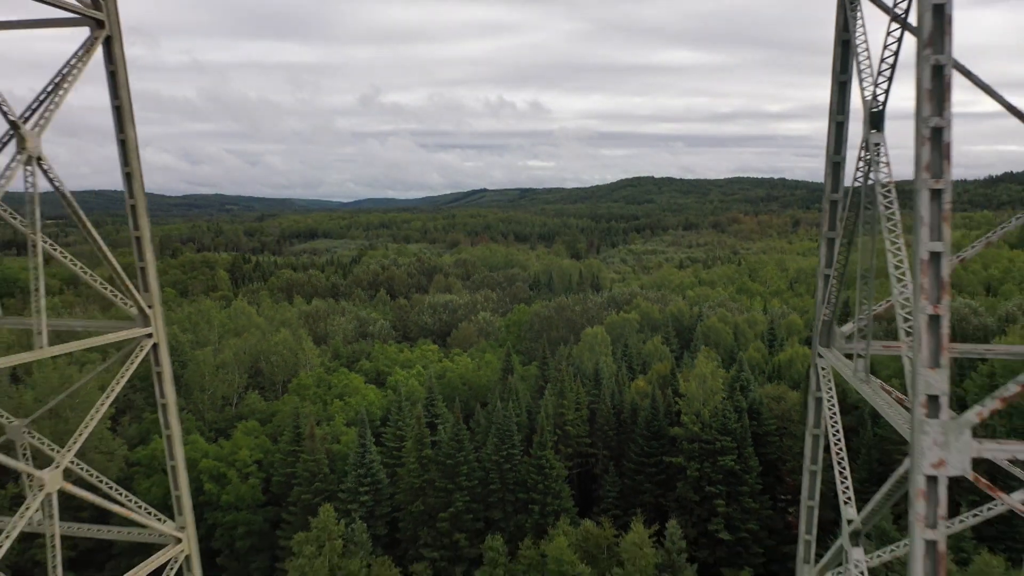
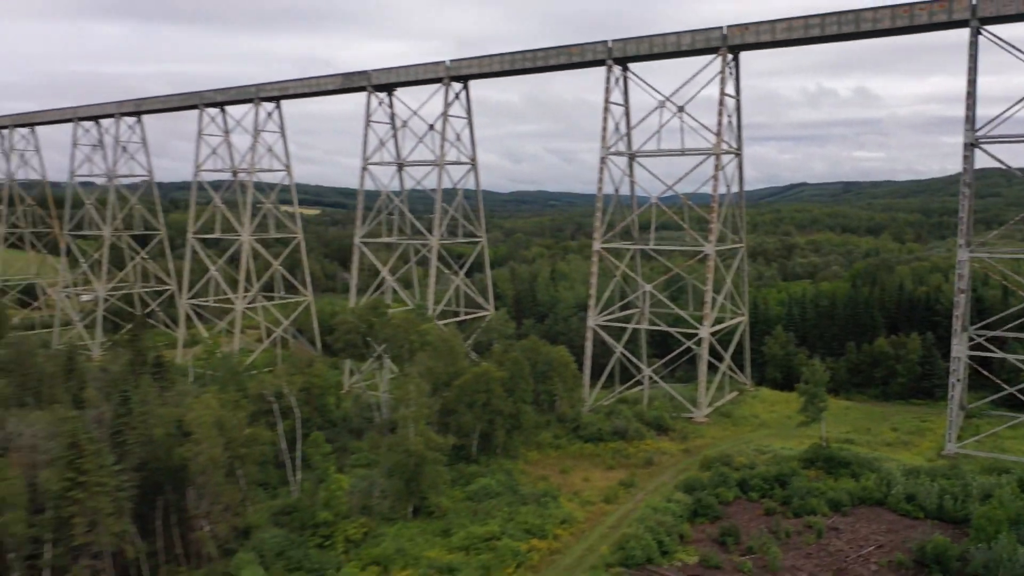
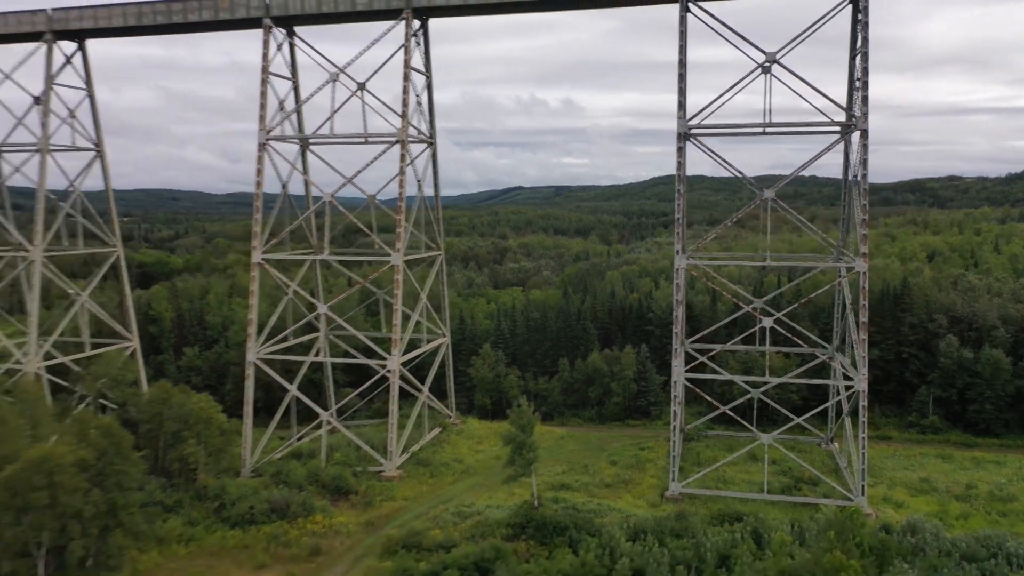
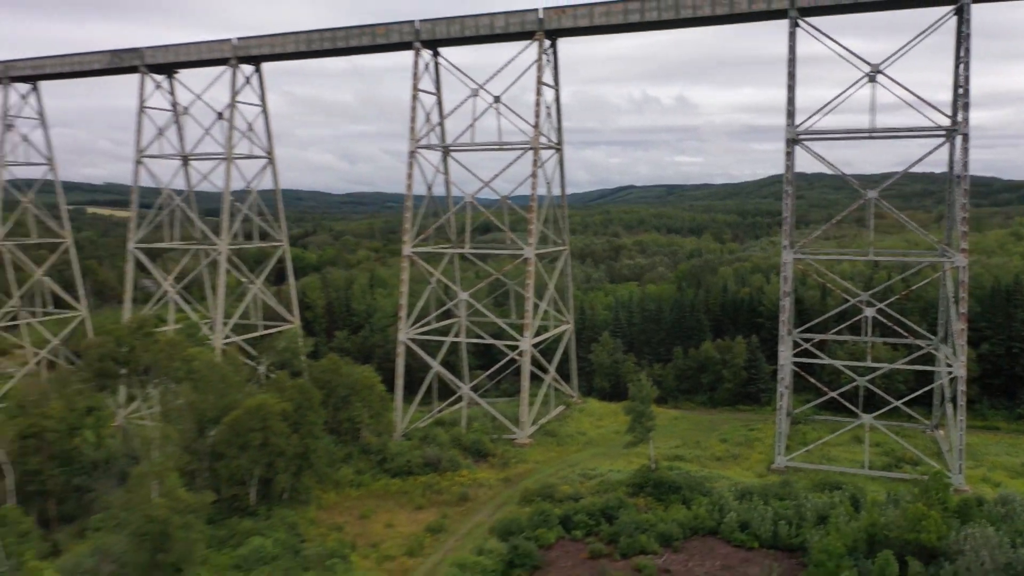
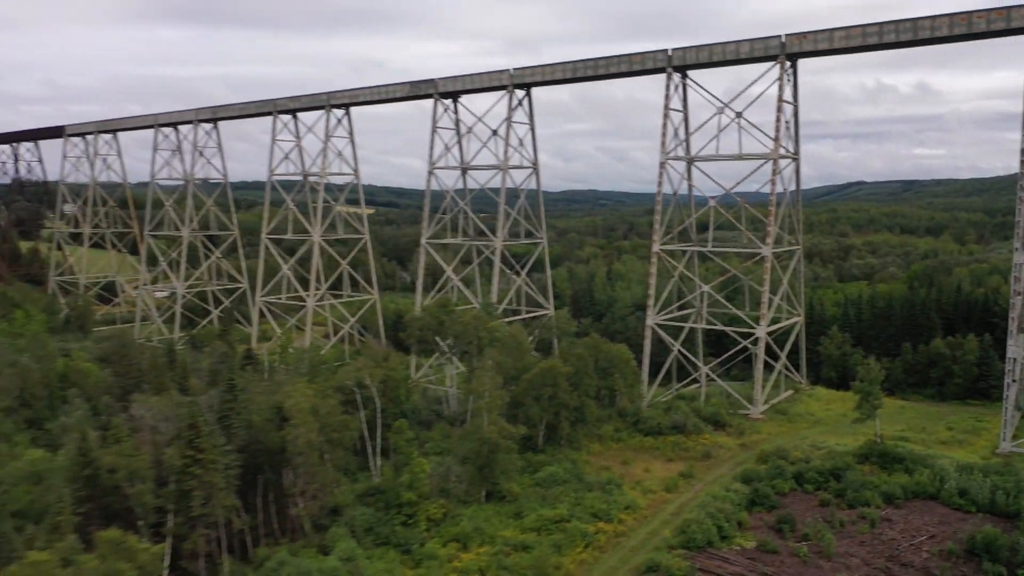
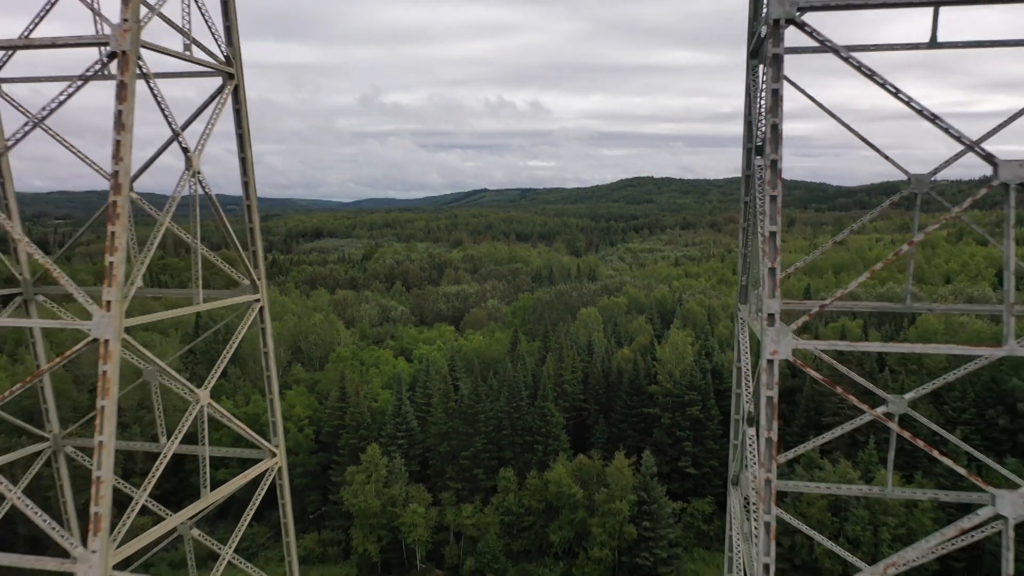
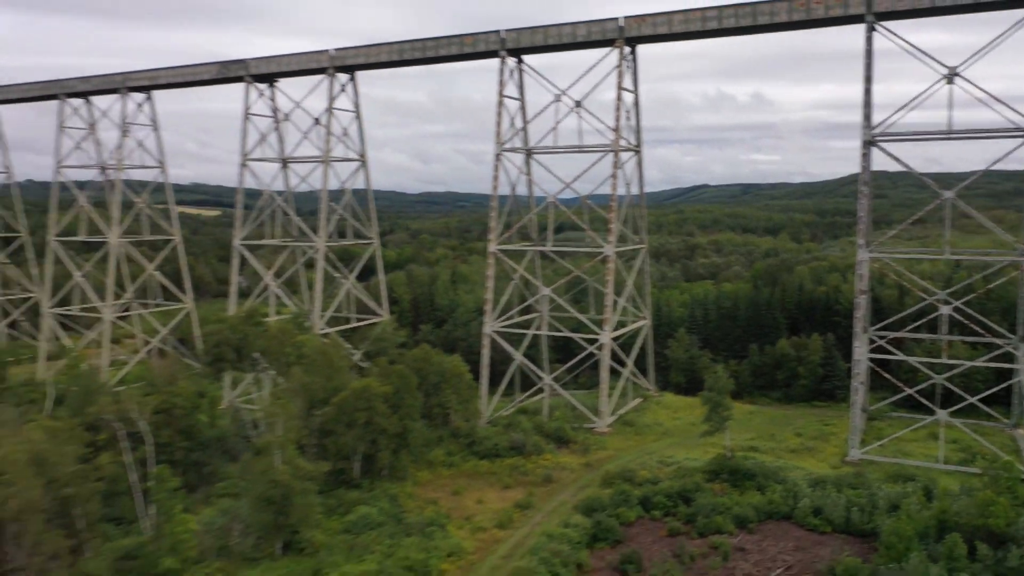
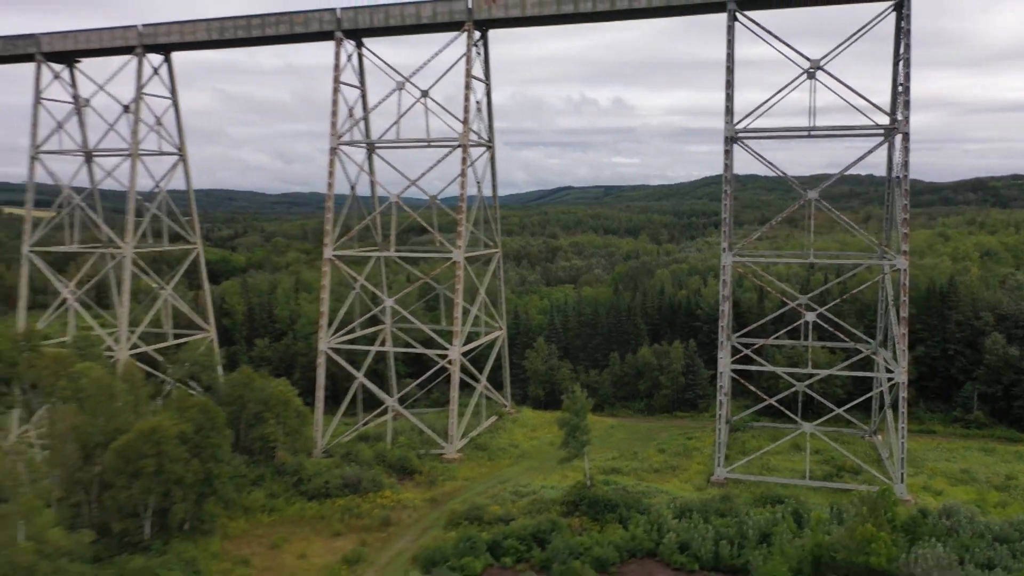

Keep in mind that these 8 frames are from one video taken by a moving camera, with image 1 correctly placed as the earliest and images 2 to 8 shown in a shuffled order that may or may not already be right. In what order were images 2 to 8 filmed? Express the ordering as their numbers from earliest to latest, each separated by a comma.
6, 3, 8, 4, 7, 2, 5
